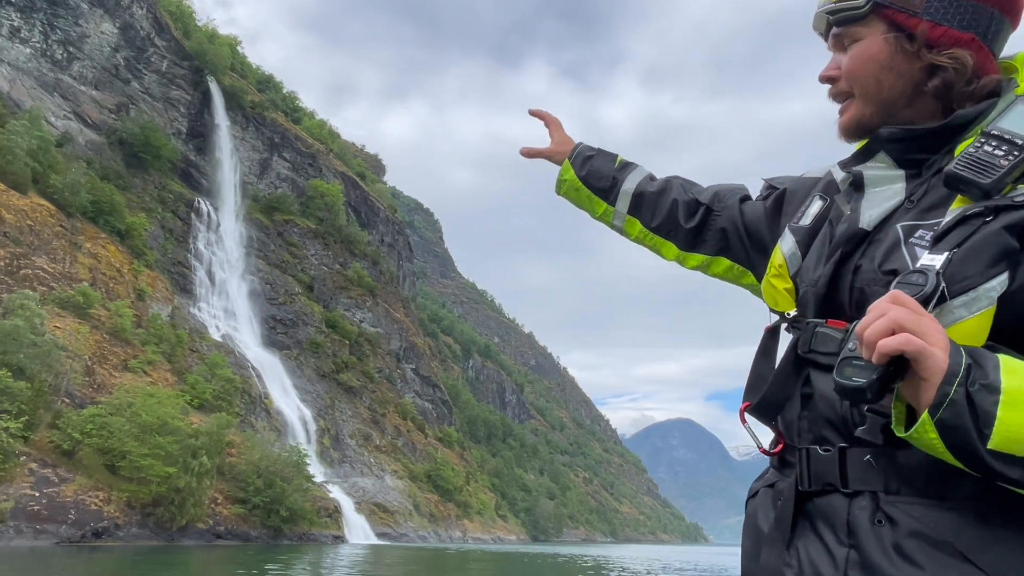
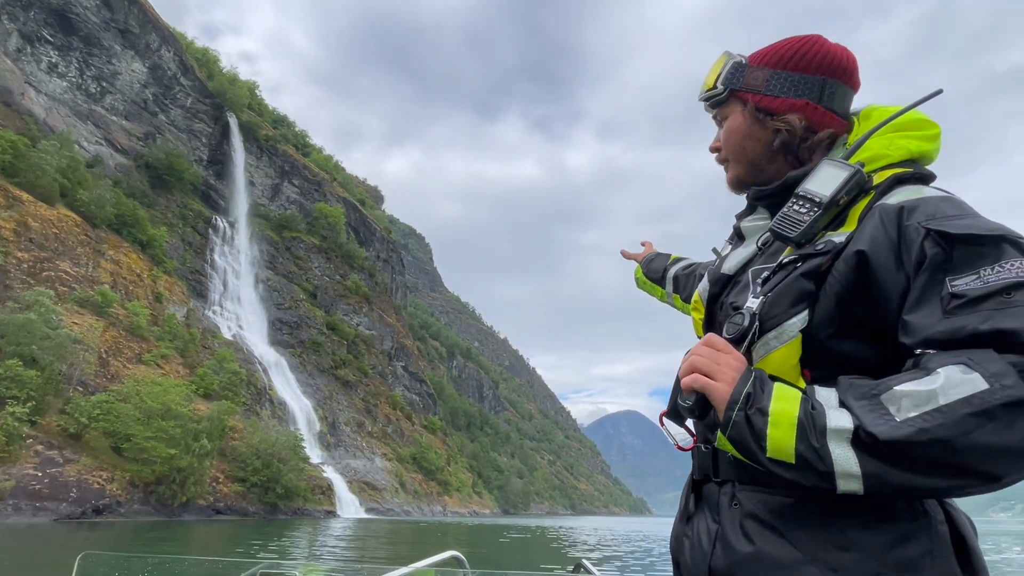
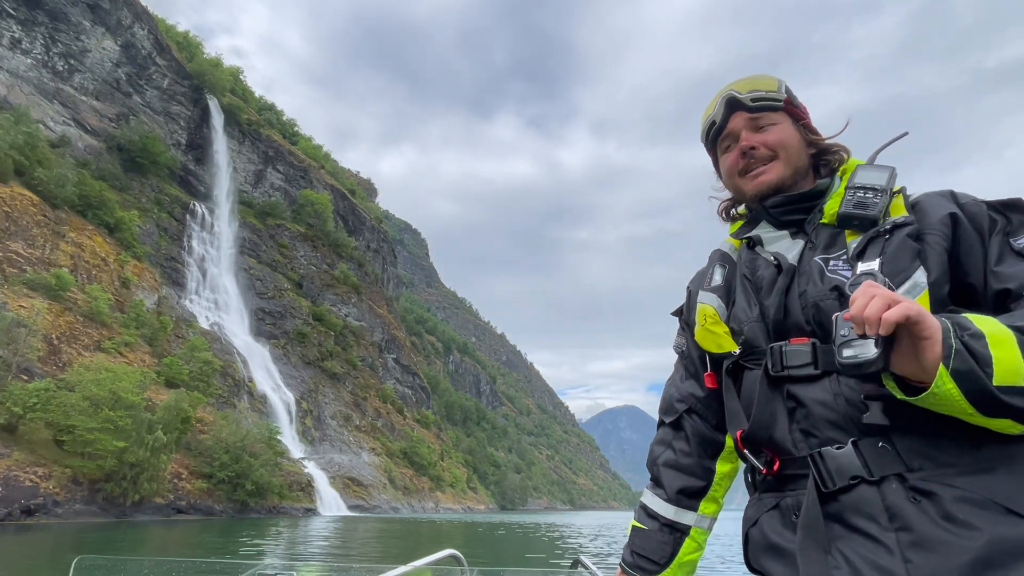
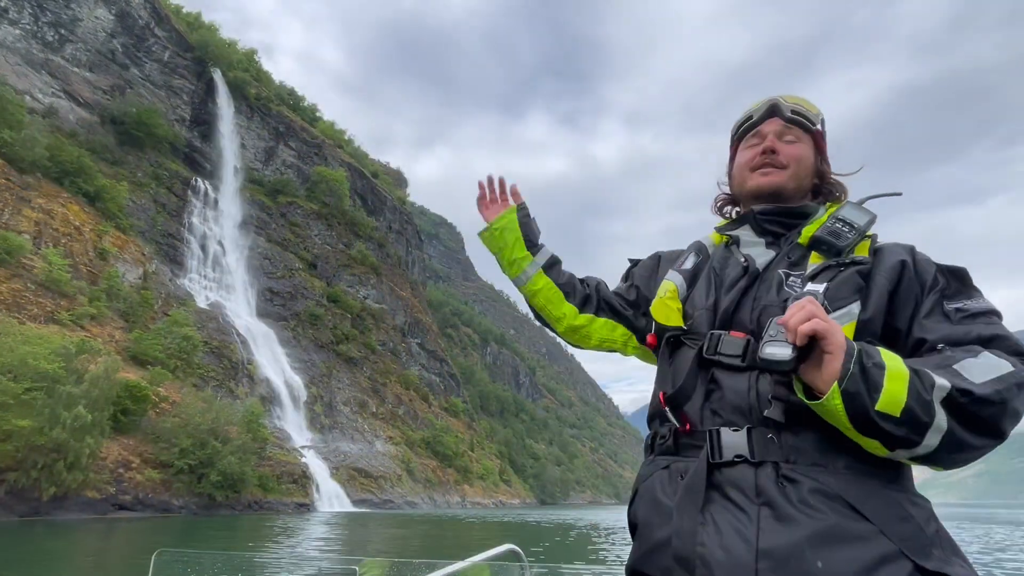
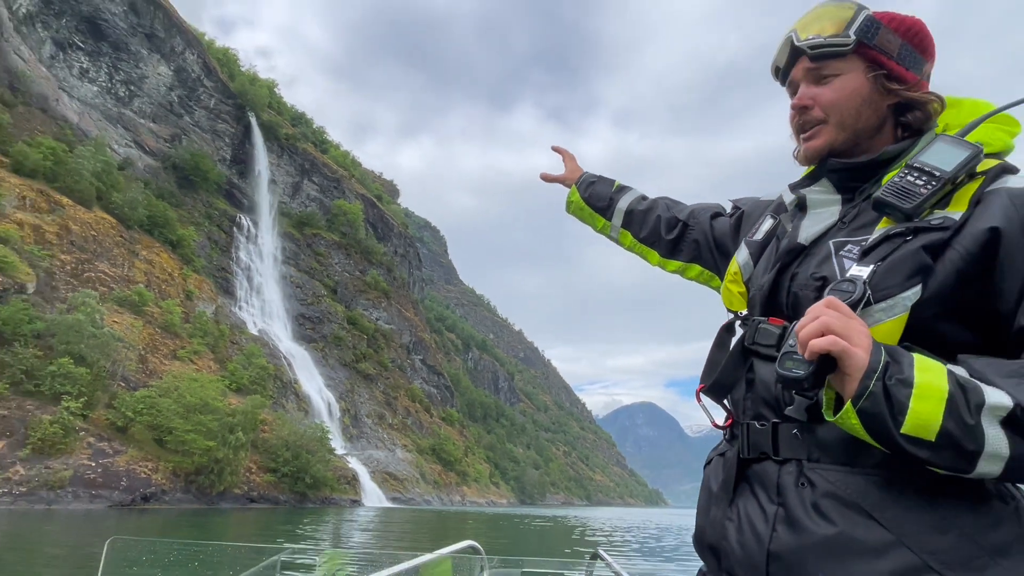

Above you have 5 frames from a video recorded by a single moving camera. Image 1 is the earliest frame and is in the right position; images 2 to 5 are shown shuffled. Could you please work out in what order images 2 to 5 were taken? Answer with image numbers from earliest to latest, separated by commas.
5, 2, 3, 4
